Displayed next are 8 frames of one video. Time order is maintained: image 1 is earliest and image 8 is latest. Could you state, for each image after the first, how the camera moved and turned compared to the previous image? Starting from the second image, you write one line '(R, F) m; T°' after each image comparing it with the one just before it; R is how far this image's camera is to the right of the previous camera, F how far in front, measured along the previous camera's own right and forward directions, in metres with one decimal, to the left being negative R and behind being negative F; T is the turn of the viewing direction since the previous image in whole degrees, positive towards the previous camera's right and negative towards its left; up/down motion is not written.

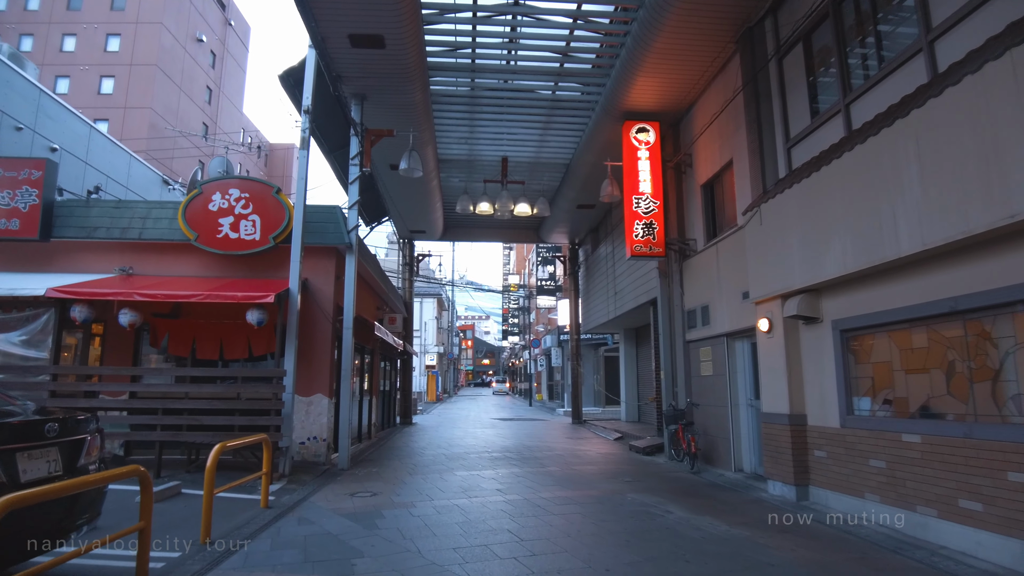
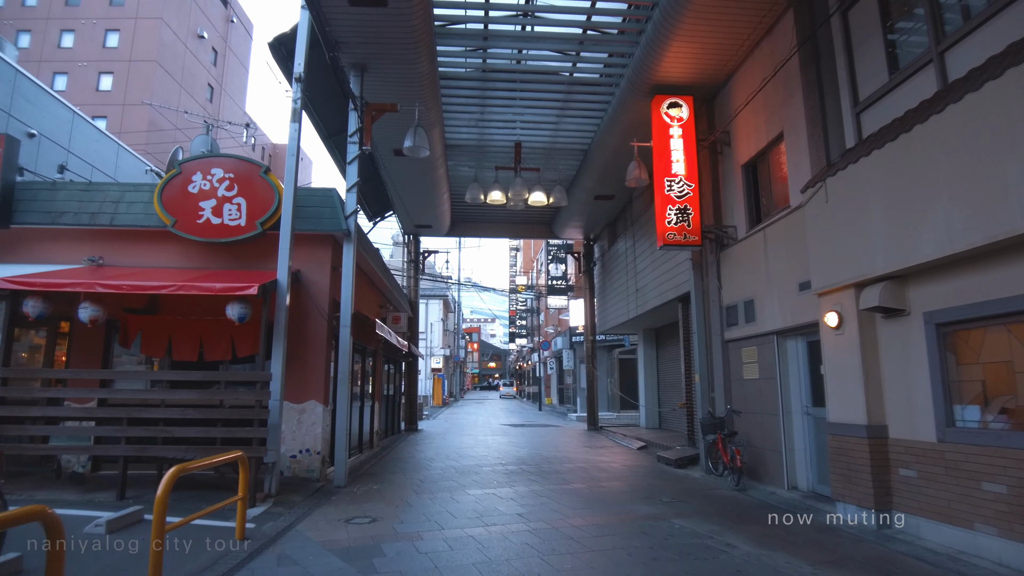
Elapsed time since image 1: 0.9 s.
(-0.2, +1.2) m; 0°
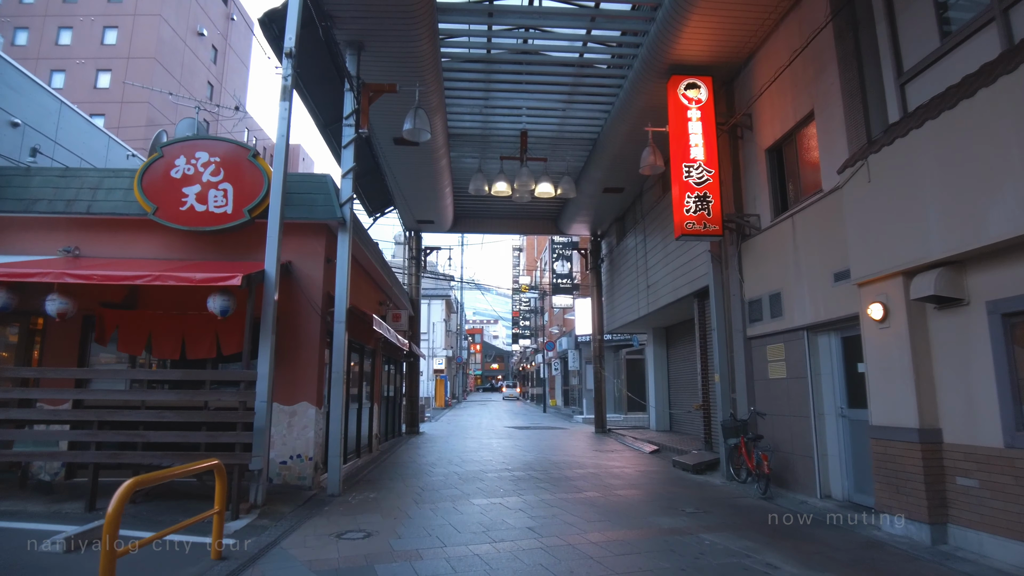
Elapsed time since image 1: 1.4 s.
(-0.1, +0.7) m; 0°
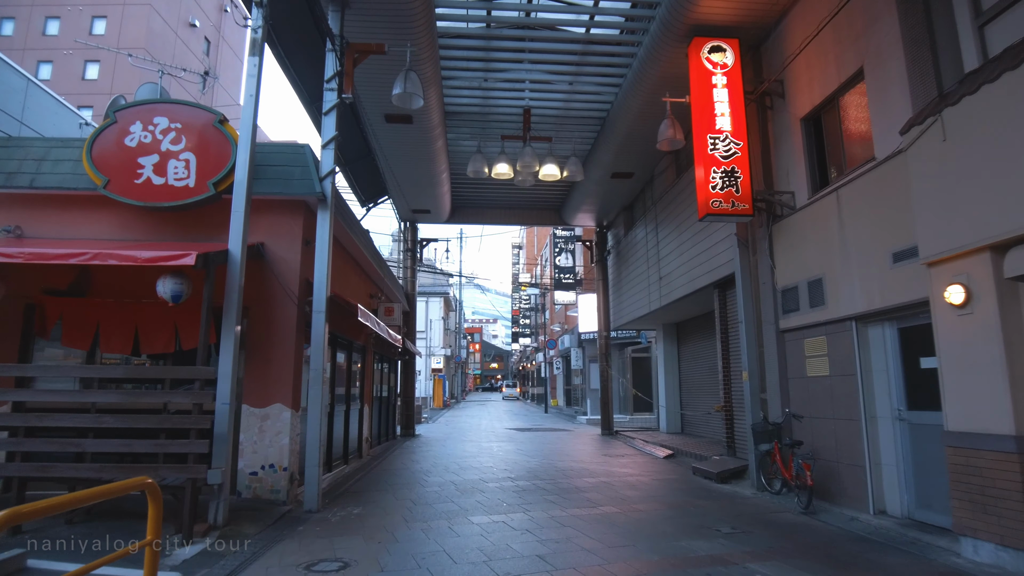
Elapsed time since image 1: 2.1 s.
(-0.1, +1.0) m; 0°
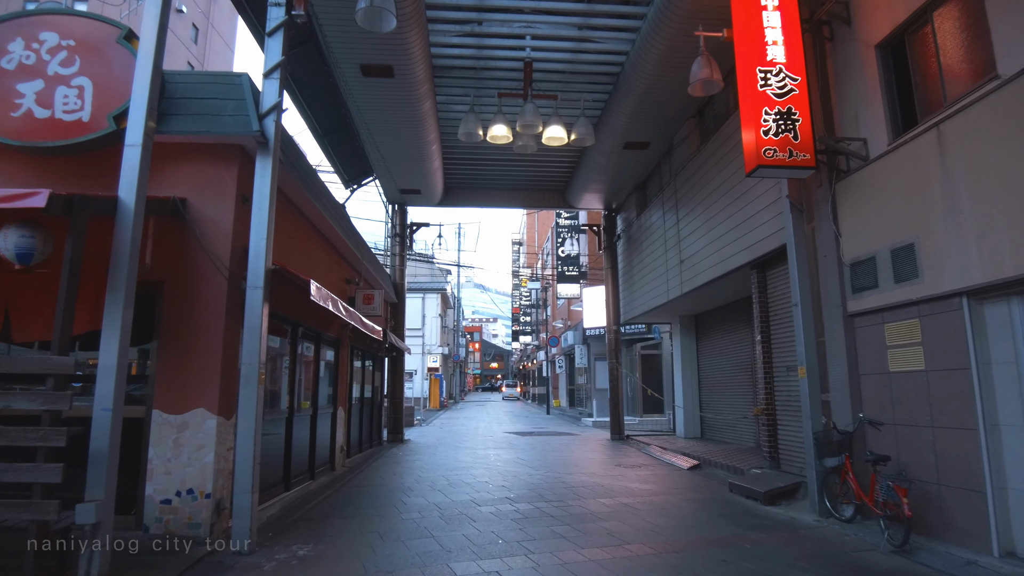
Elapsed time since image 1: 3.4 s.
(0.0, +1.7) m; 0°
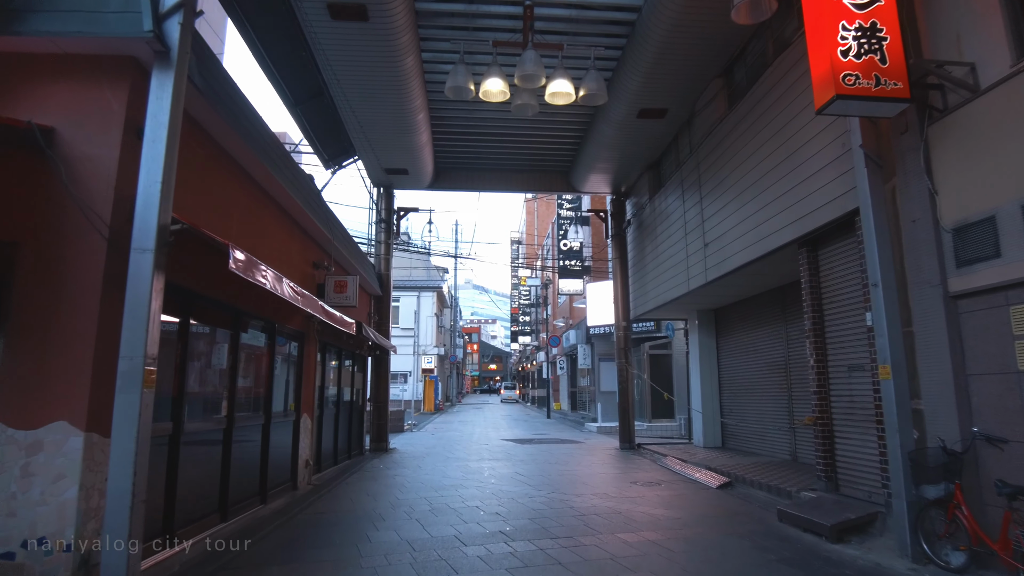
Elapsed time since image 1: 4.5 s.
(0.0, +1.6) m; 0°
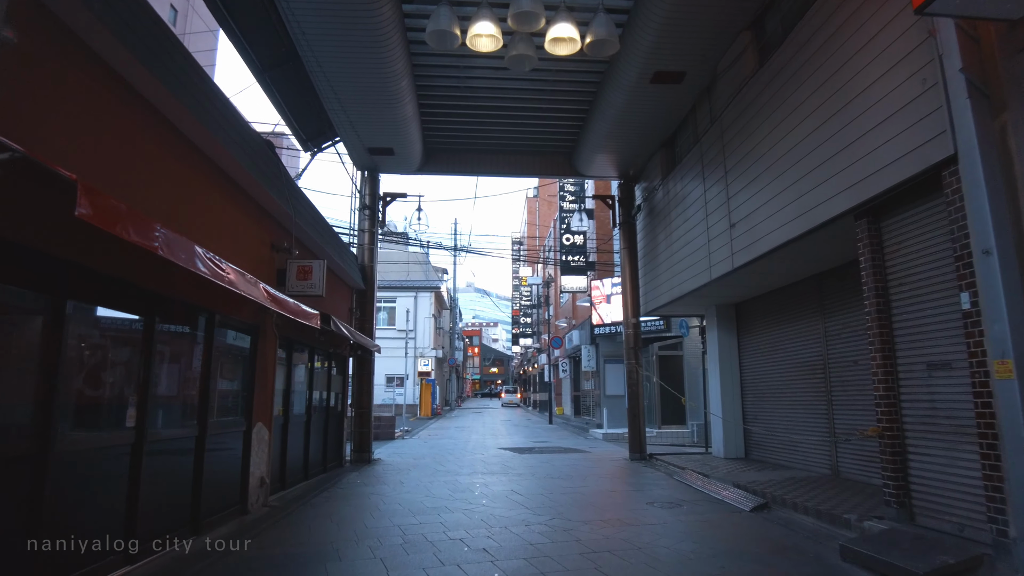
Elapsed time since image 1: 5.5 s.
(+0.1, +1.4) m; 0°
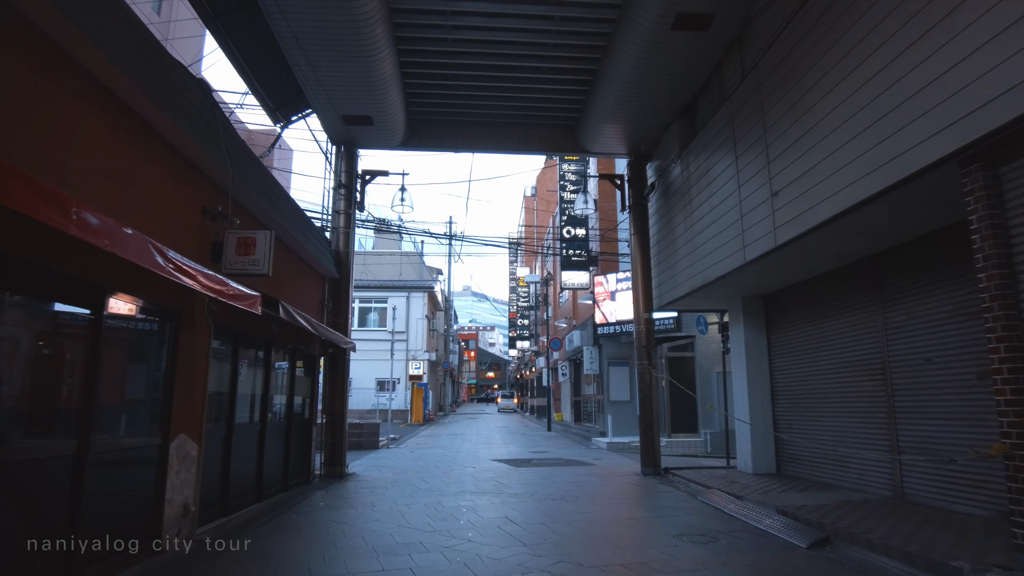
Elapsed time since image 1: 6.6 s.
(0.0, +1.5) m; 0°
